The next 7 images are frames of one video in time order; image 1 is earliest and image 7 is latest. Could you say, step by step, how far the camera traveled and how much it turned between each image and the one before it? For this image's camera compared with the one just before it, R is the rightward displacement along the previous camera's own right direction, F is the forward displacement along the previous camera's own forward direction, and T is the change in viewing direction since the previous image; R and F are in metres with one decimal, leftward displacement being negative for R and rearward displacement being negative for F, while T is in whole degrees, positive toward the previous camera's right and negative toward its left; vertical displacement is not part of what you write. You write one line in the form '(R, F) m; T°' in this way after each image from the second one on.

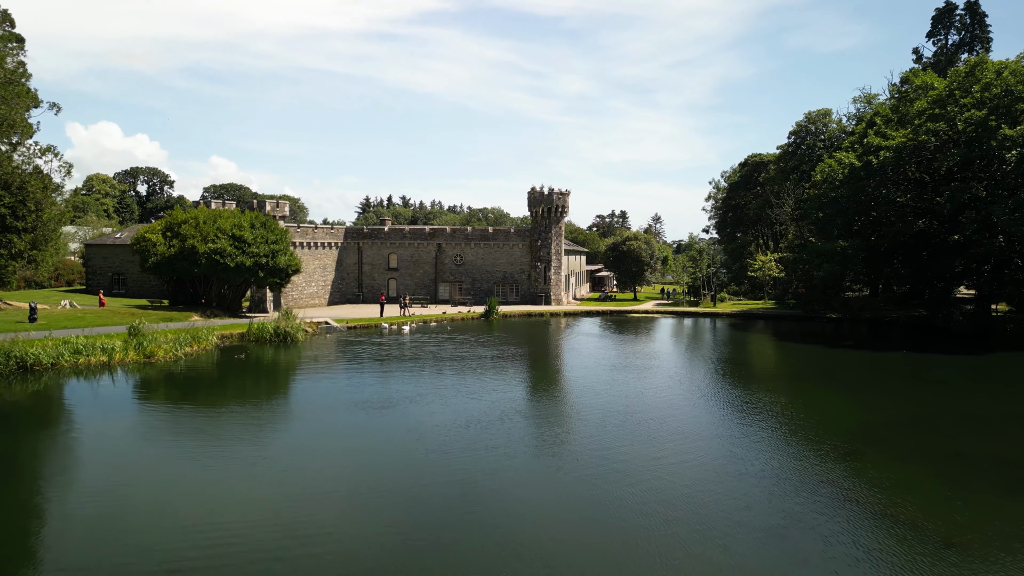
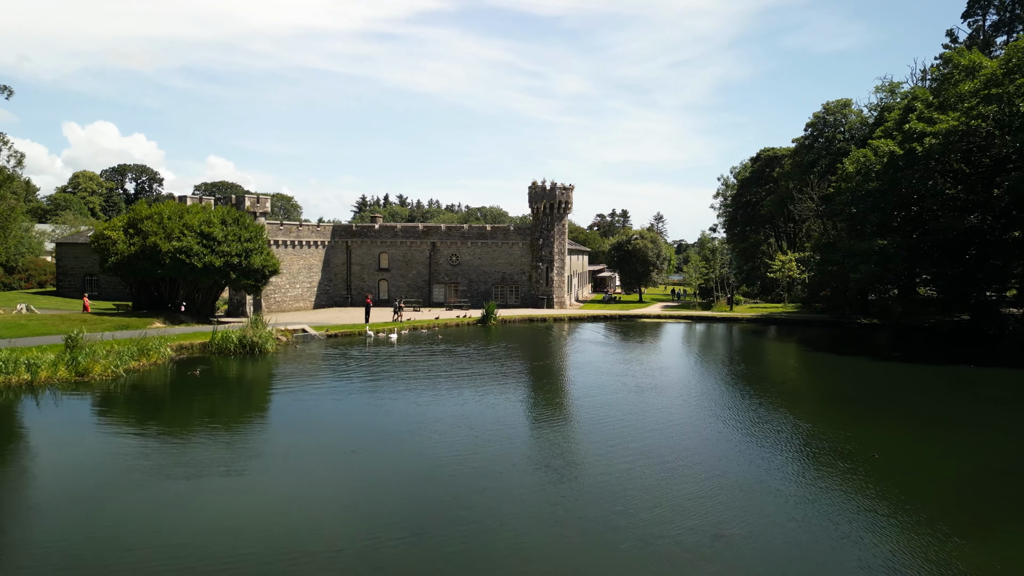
(-0.1, +3.2) m; 0°
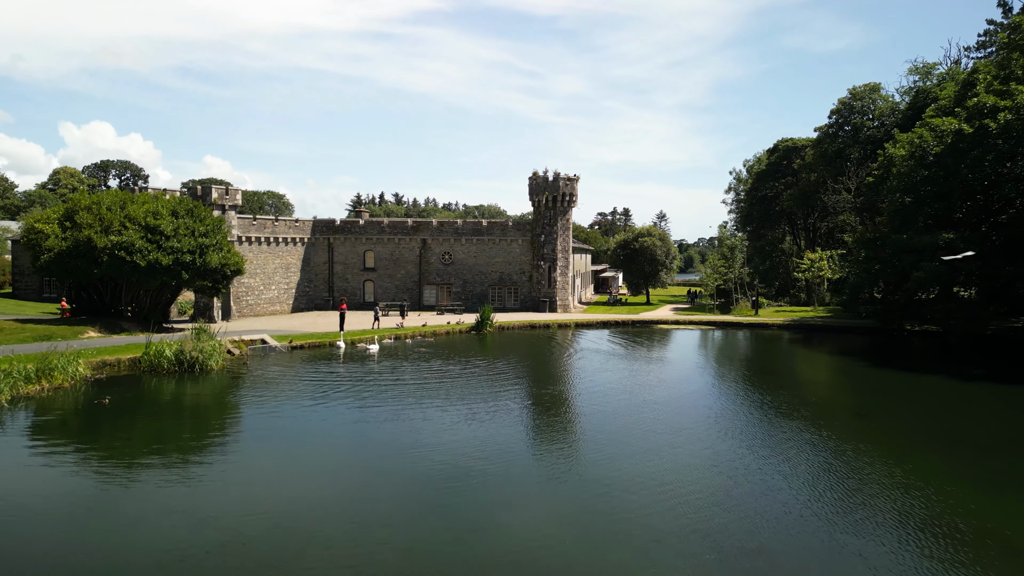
(0.0, +4.2) m; 0°
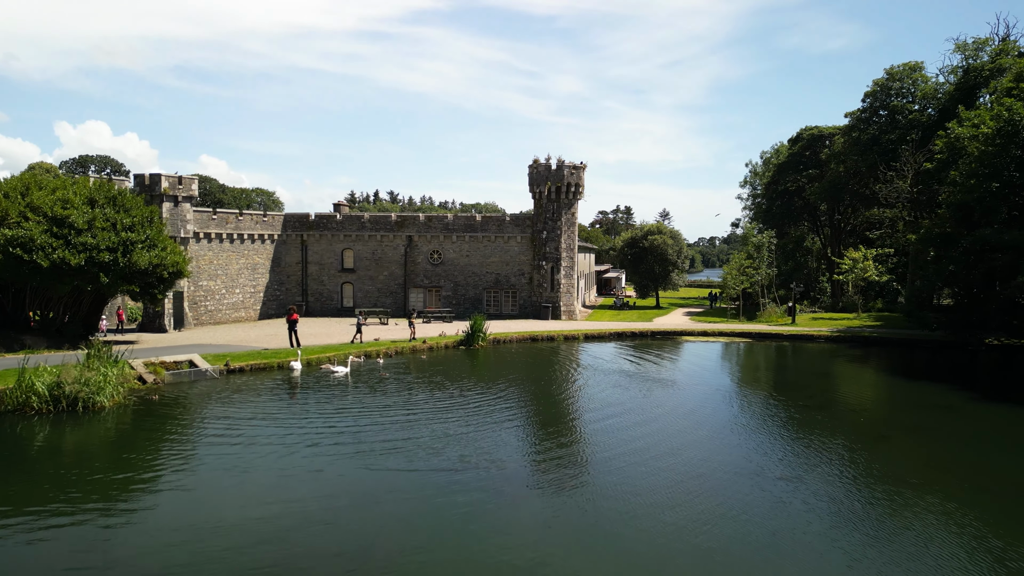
(0.0, +4.8) m; 0°
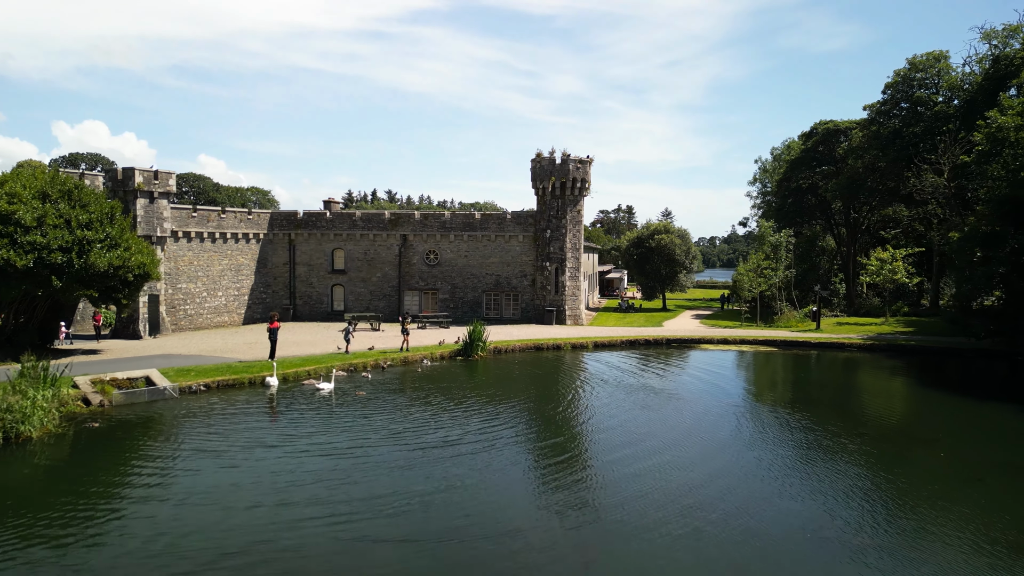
(-0.1, +2.2) m; 0°
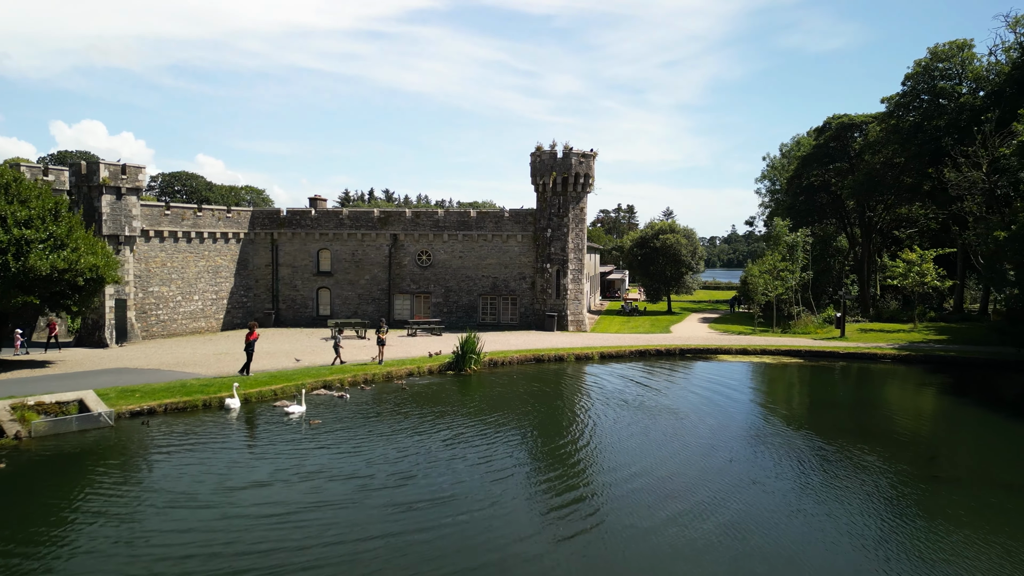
(0.0, +2.2) m; 0°
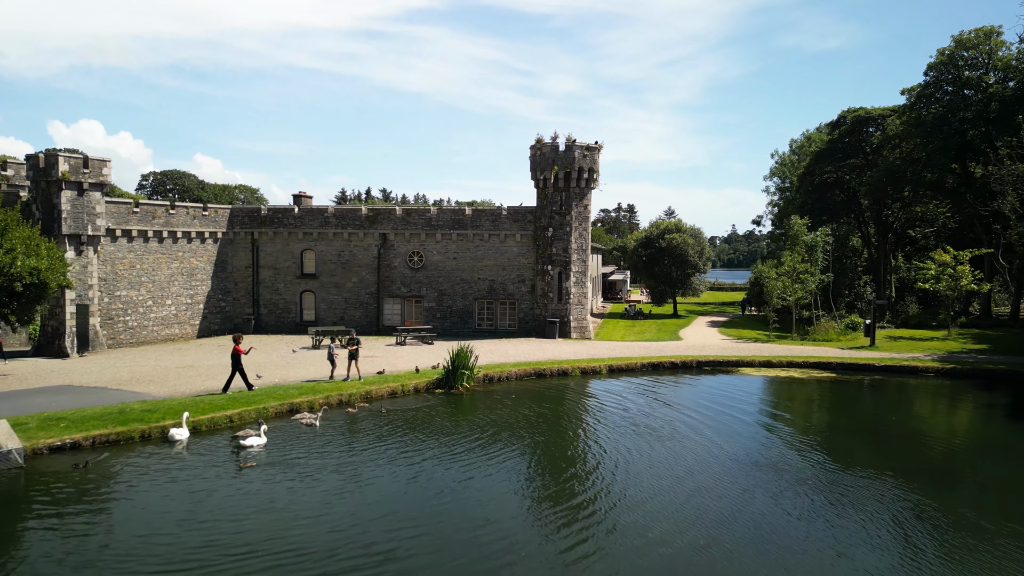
(0.0, +2.2) m; 0°
